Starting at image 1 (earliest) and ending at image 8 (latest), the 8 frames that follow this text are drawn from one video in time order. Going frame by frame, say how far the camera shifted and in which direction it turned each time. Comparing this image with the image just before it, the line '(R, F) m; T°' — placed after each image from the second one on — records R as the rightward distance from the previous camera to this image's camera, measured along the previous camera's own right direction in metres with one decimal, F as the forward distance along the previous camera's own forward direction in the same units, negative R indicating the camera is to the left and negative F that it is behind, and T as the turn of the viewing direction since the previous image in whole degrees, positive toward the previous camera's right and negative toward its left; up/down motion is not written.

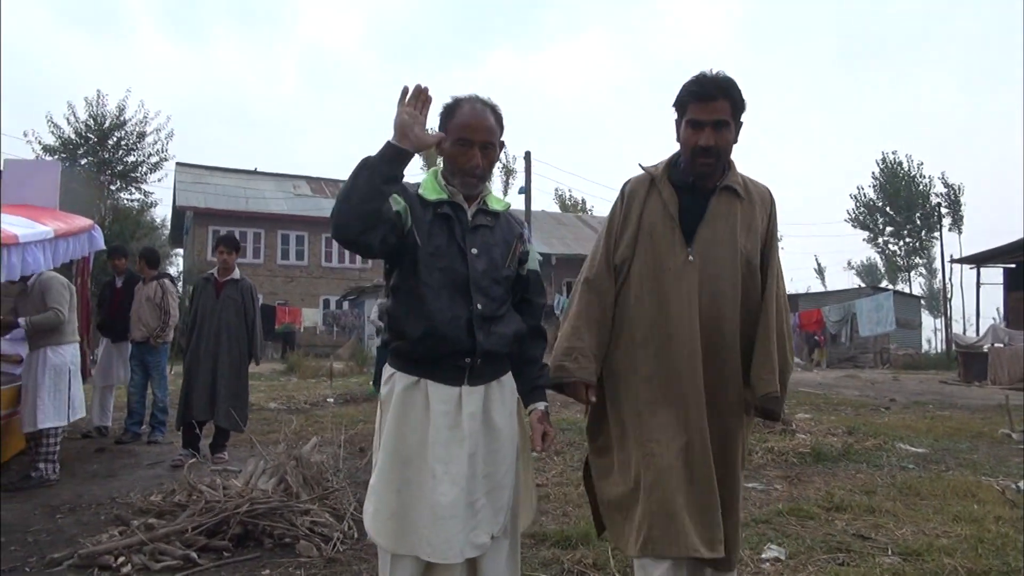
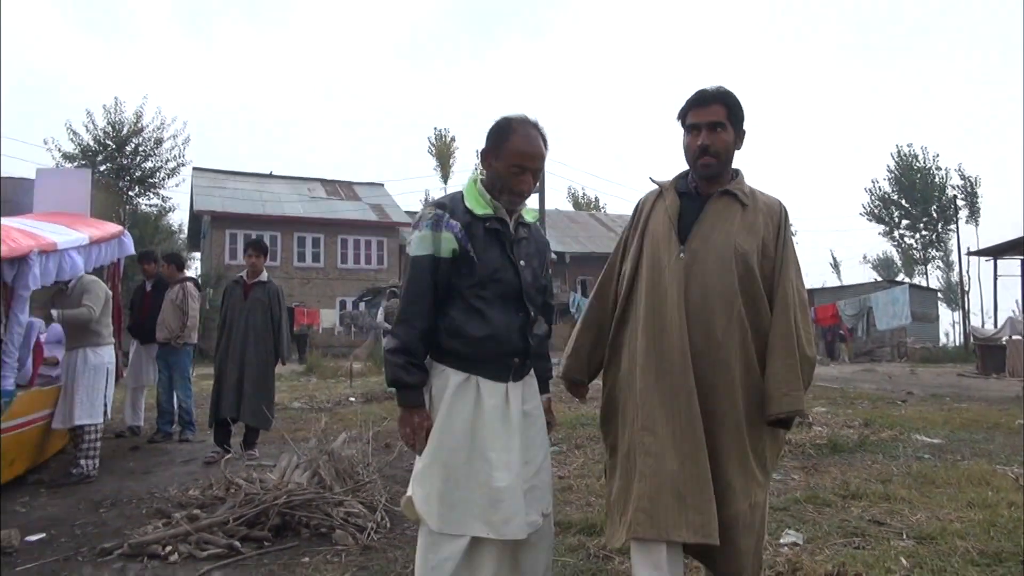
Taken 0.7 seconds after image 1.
(0.0, -0.1) m; -1°
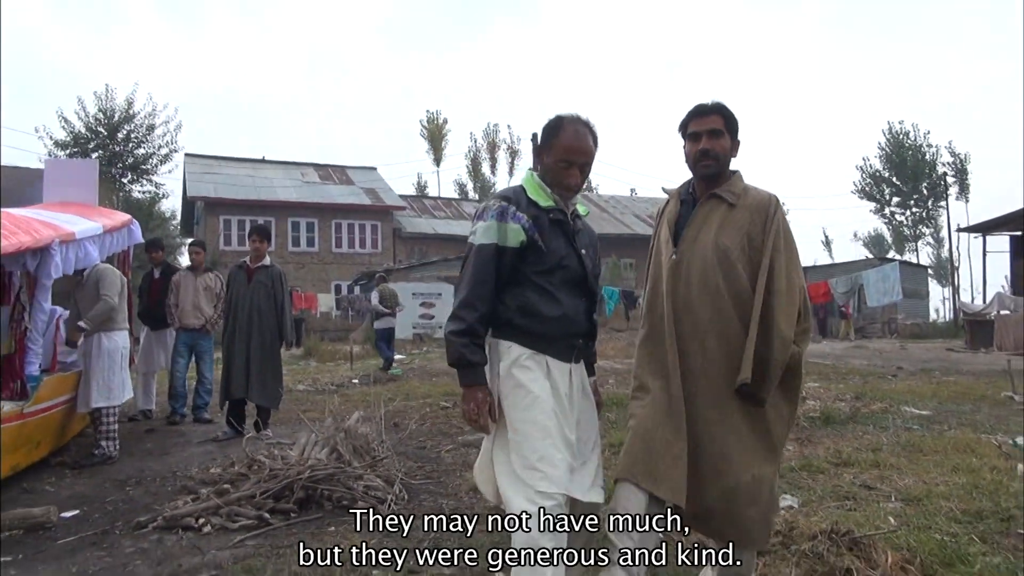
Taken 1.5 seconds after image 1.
(-0.1, -0.2) m; +1°
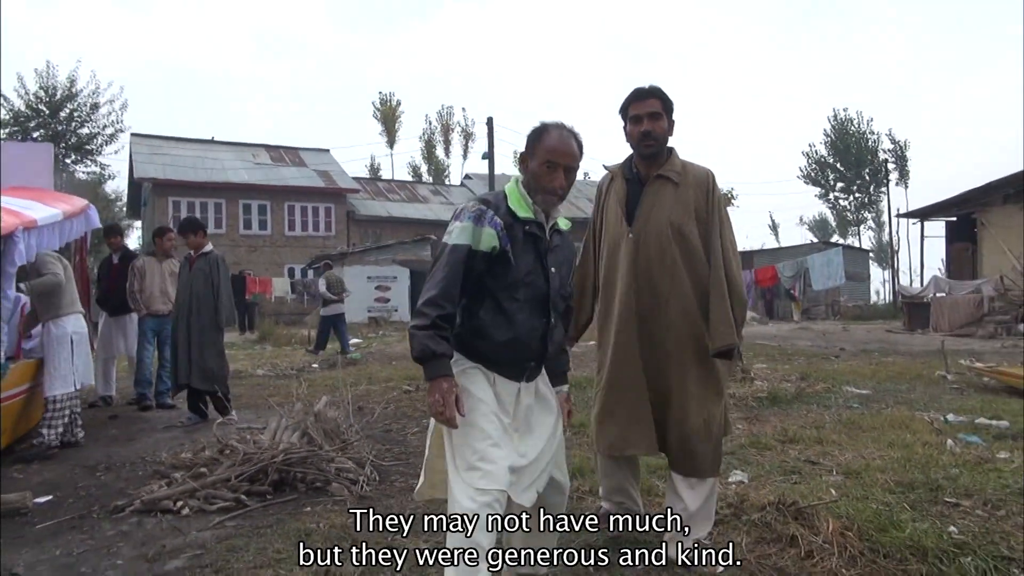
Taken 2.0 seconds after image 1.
(-0.1, -0.2) m; +3°
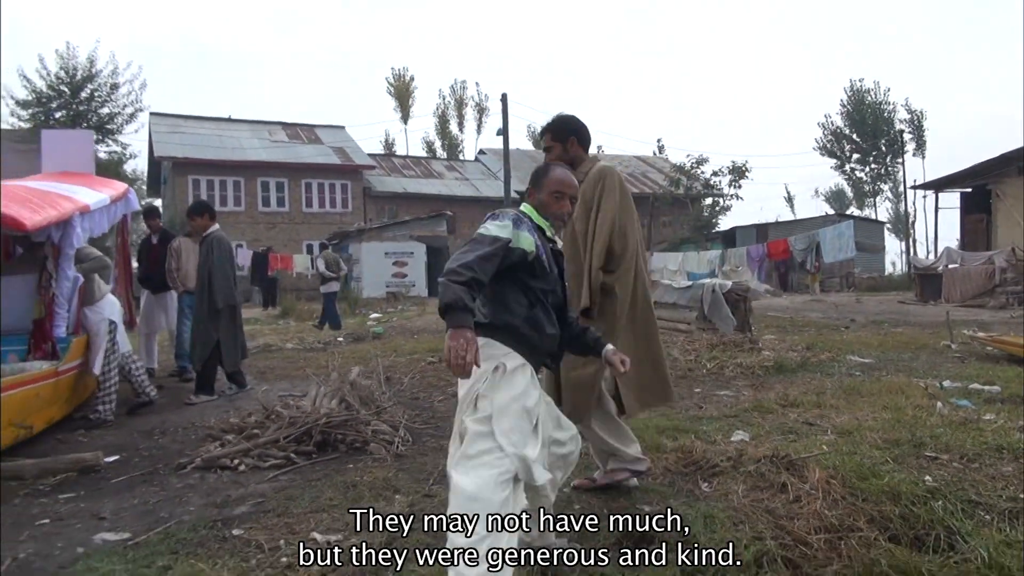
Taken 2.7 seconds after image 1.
(0.0, -0.4) m; -1°
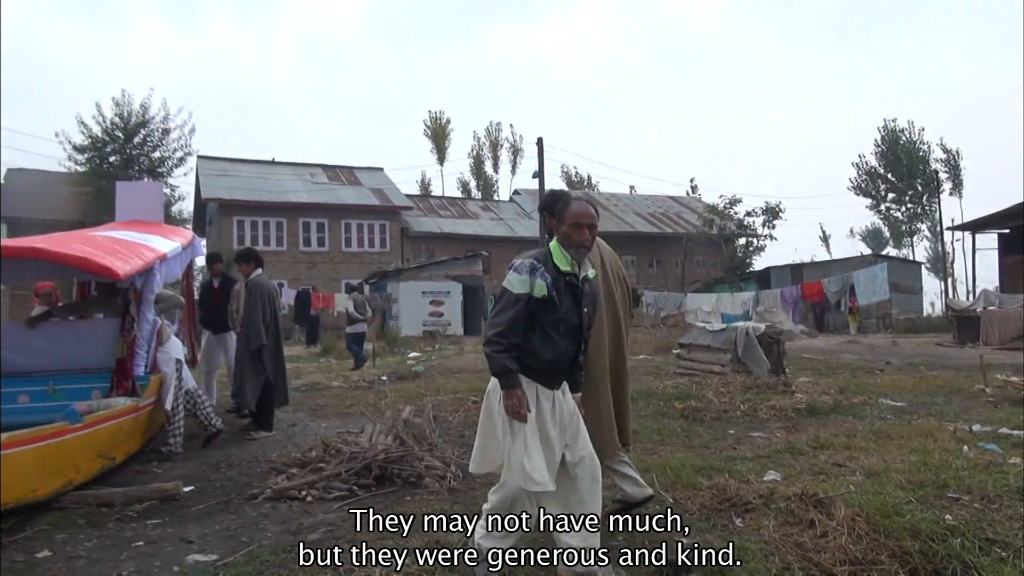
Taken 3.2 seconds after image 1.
(-0.1, -0.4) m; -2°
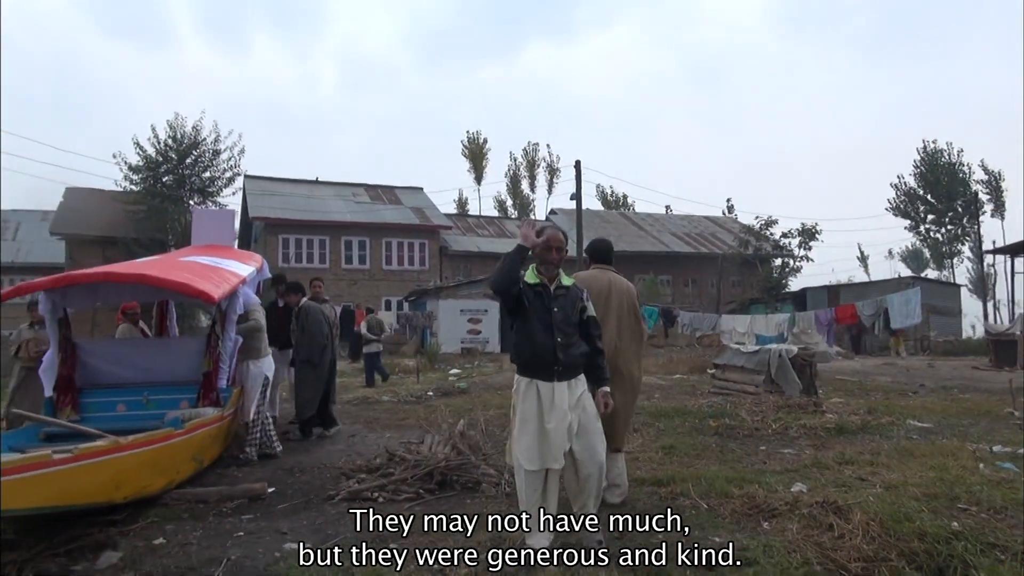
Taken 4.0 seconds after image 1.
(-0.1, -0.6) m; -2°
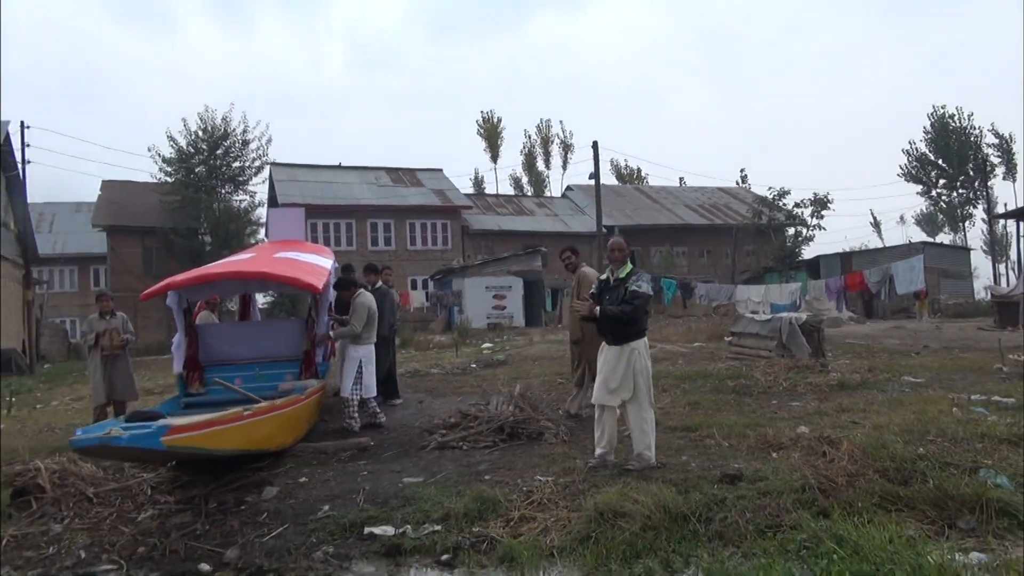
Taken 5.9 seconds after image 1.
(-0.3, -1.2) m; -1°
